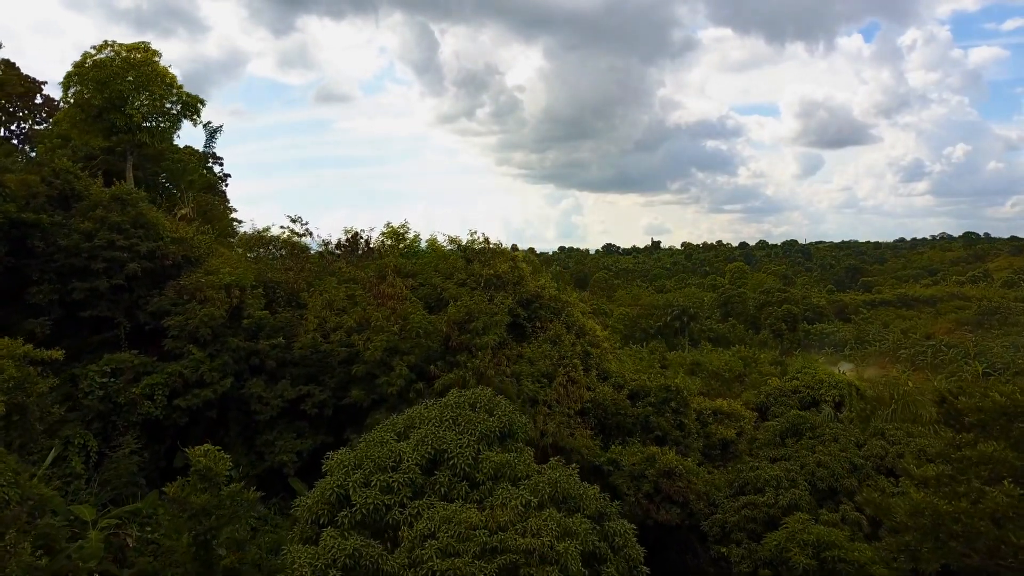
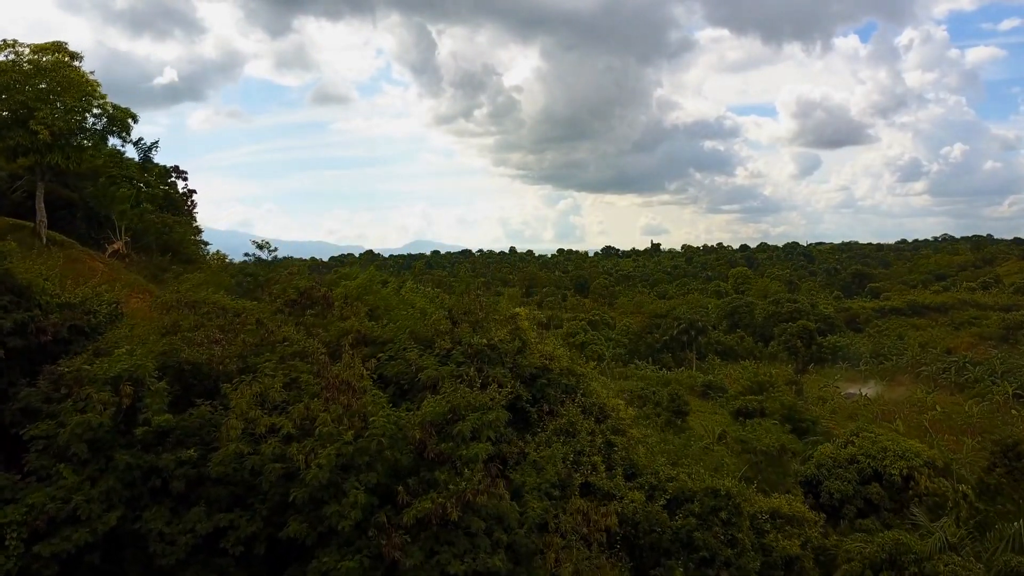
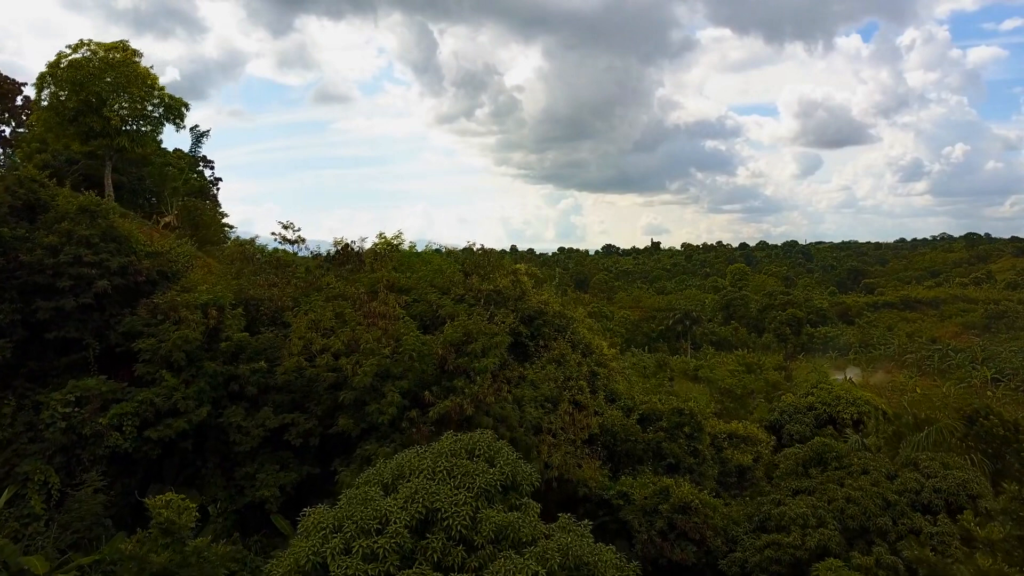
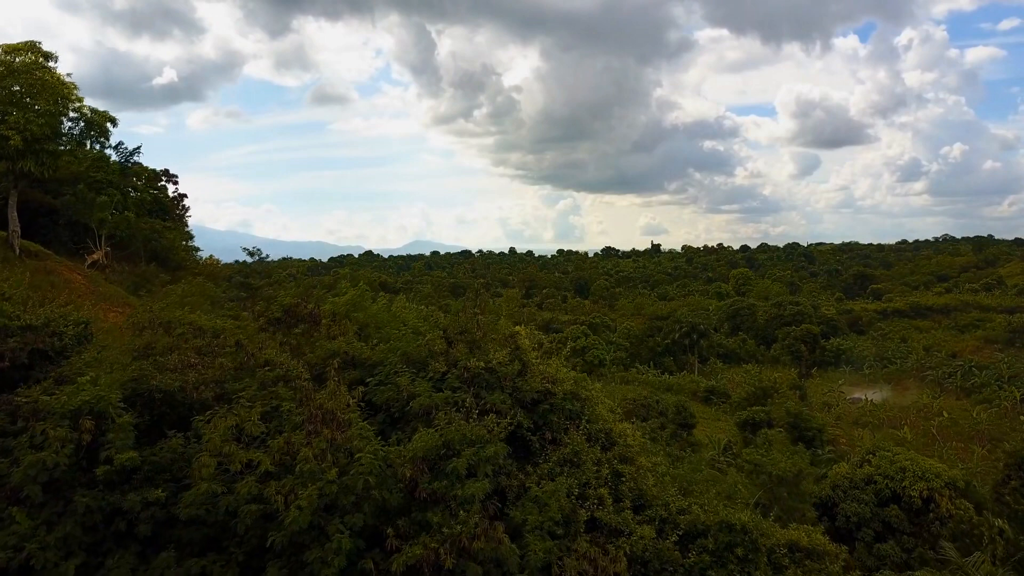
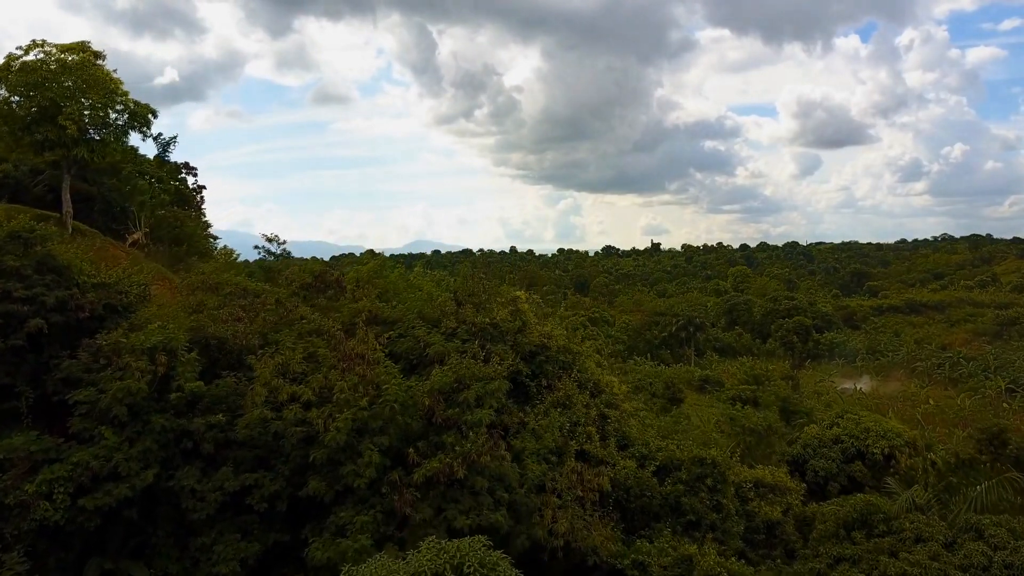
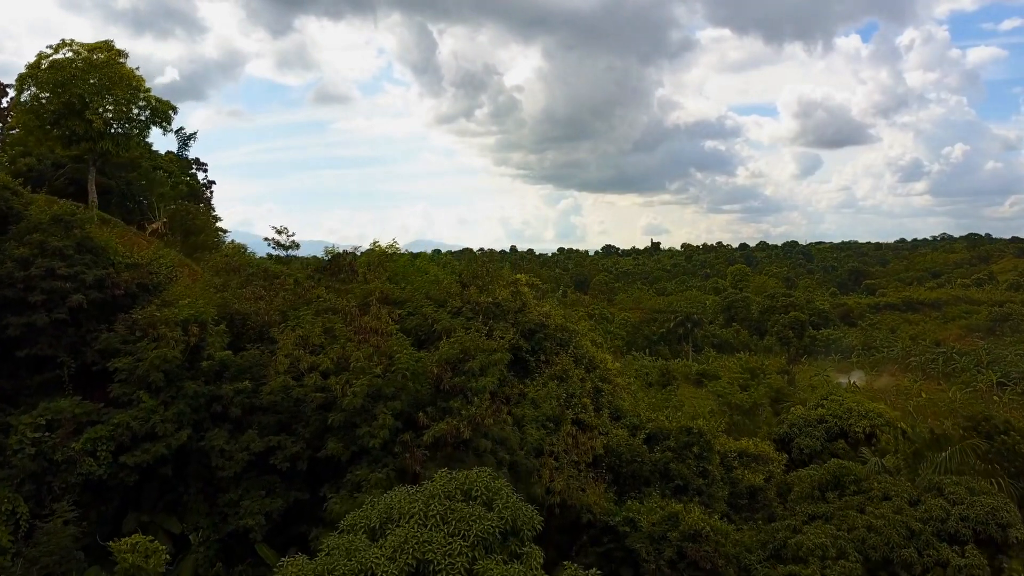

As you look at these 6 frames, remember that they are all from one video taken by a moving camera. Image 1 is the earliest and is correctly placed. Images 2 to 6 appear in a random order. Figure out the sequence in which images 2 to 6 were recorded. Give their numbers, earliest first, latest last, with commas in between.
3, 6, 5, 2, 4
